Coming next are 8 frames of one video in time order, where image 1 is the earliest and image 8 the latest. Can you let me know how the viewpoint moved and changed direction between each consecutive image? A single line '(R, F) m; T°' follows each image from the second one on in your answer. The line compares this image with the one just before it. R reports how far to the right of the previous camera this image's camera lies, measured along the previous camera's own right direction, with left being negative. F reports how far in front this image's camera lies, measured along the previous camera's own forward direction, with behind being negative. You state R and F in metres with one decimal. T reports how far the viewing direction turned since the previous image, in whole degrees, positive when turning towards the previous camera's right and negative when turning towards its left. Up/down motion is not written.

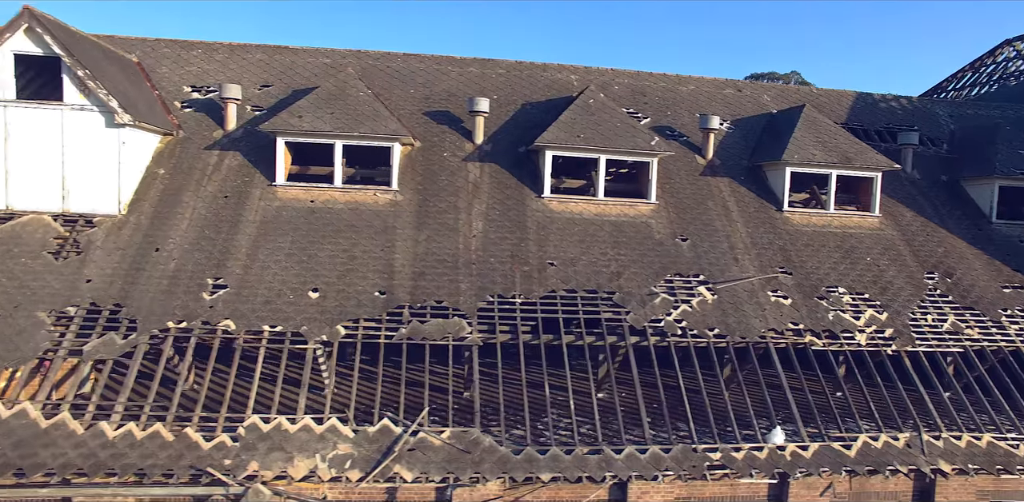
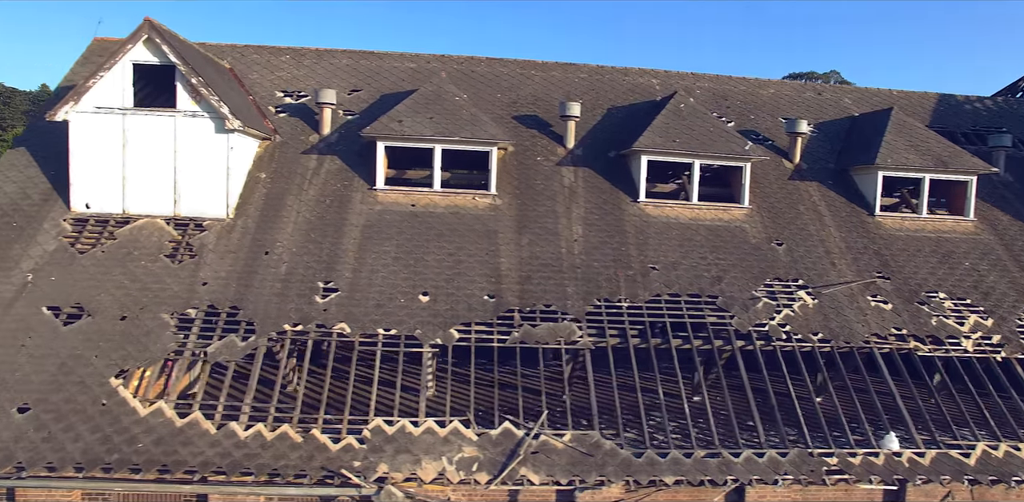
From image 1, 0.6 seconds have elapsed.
(-1.3, -0.1) m; -1°
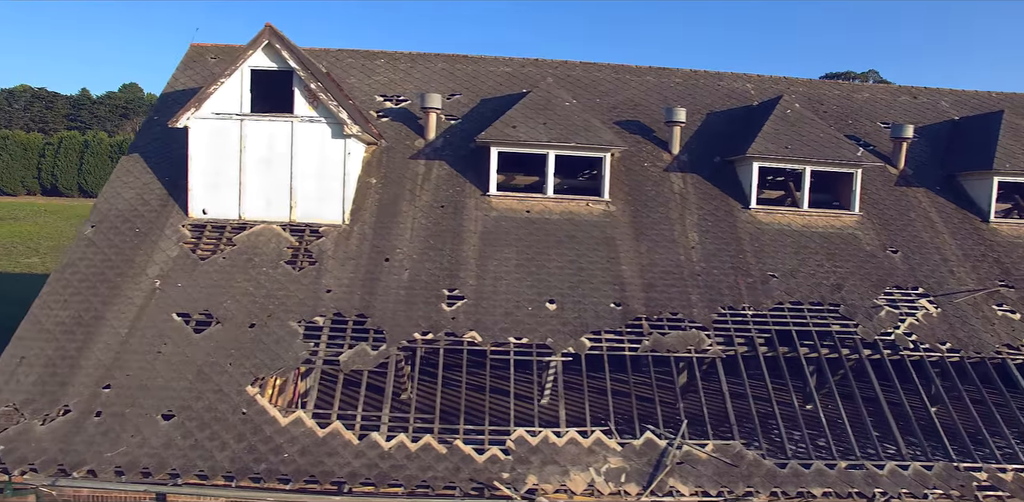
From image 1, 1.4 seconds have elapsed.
(-1.6, +0.1) m; -1°
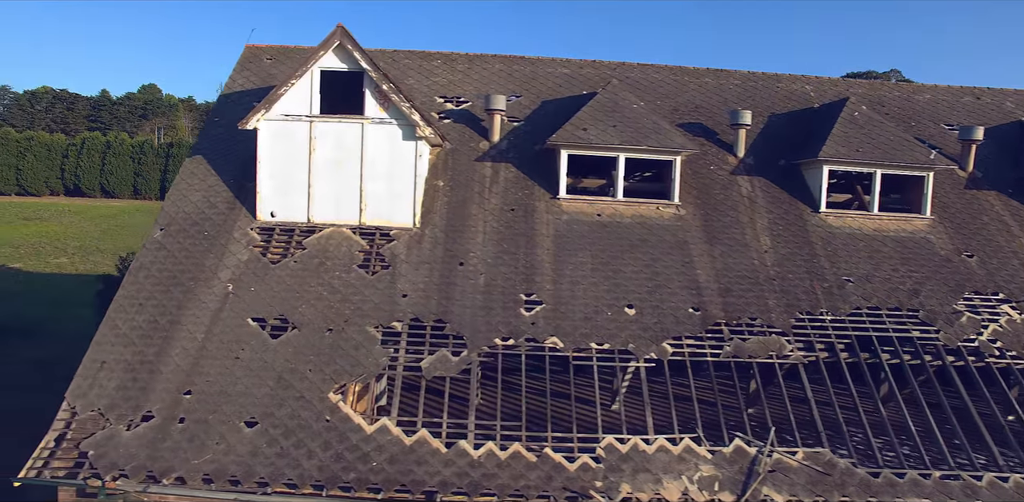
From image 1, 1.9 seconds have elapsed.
(-1.0, +0.1) m; 0°
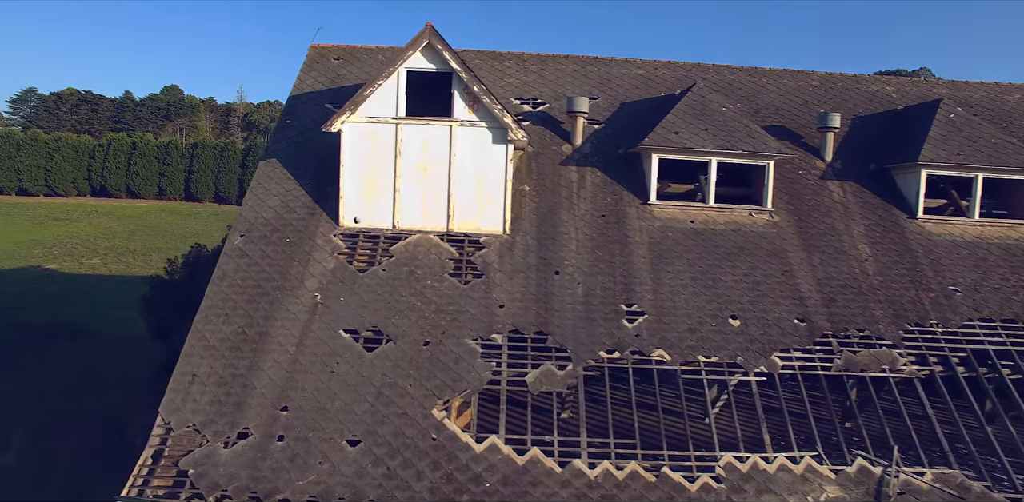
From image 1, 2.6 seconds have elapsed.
(-1.2, +0.4) m; 0°
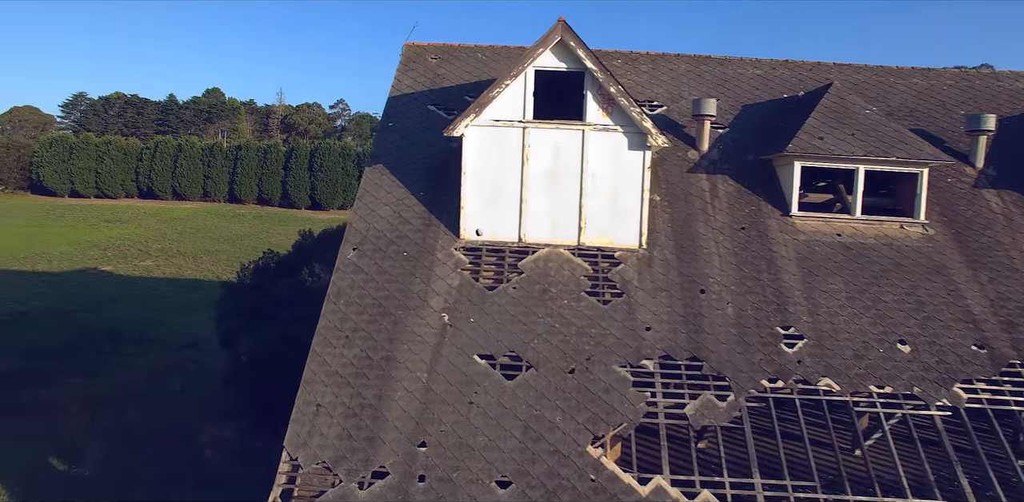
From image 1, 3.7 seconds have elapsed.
(-1.4, +0.8) m; -2°
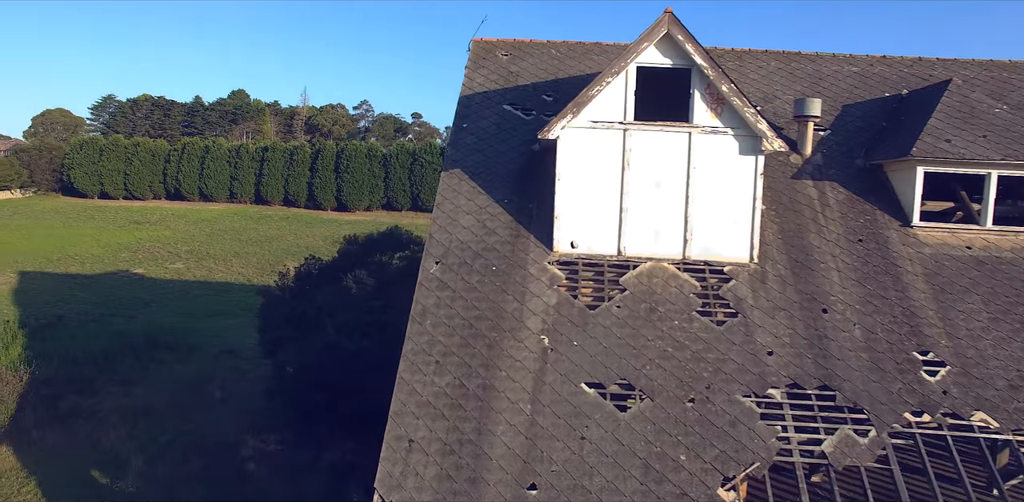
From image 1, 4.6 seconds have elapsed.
(-1.0, +0.8) m; -1°
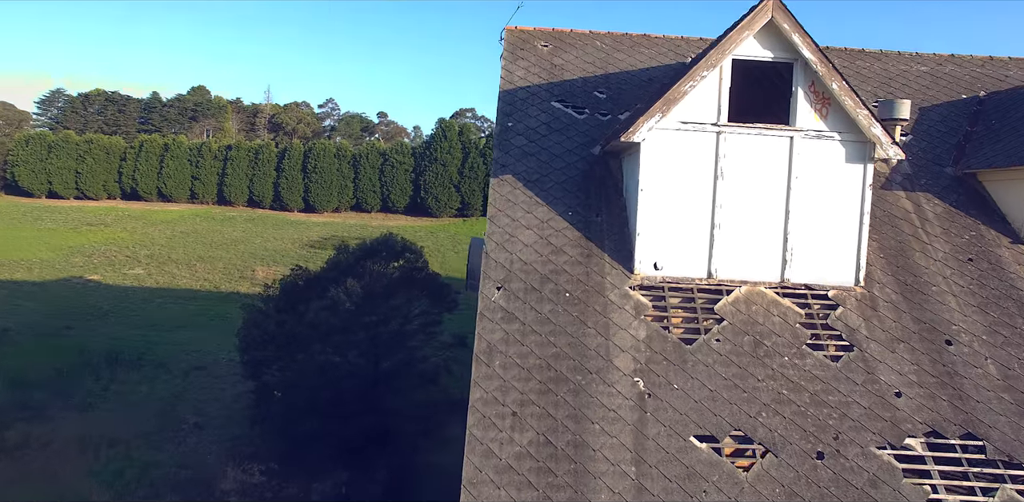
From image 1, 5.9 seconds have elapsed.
(-1.1, +1.3) m; +3°
